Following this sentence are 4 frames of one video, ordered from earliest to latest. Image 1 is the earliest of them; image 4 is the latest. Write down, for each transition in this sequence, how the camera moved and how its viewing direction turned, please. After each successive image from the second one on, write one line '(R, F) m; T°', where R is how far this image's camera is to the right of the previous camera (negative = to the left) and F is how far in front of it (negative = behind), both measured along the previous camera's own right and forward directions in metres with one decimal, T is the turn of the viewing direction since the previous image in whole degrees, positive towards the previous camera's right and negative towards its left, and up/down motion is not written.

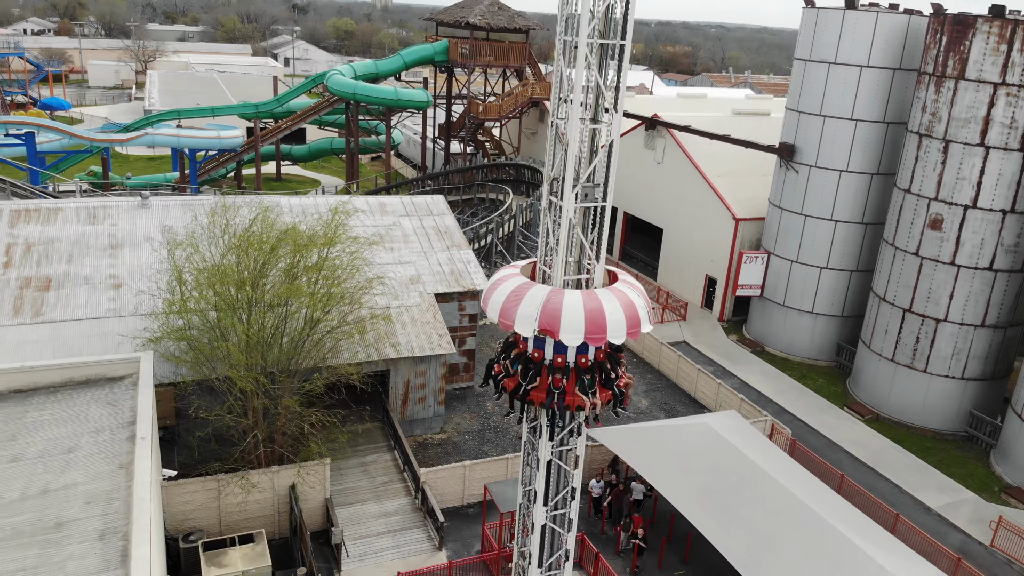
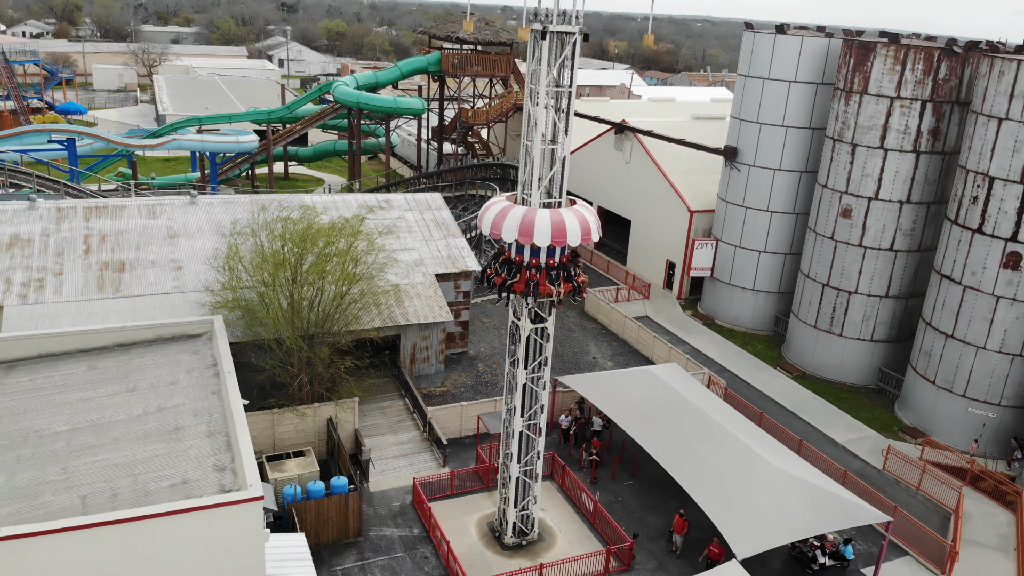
(+0.1, -4.0) m; +1°
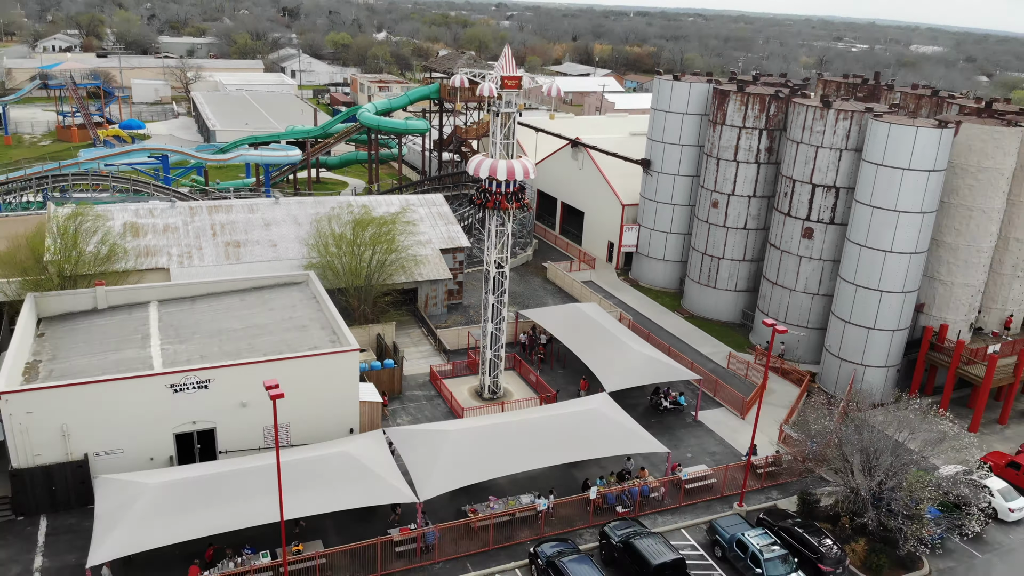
(+0.7, -11.4) m; 0°
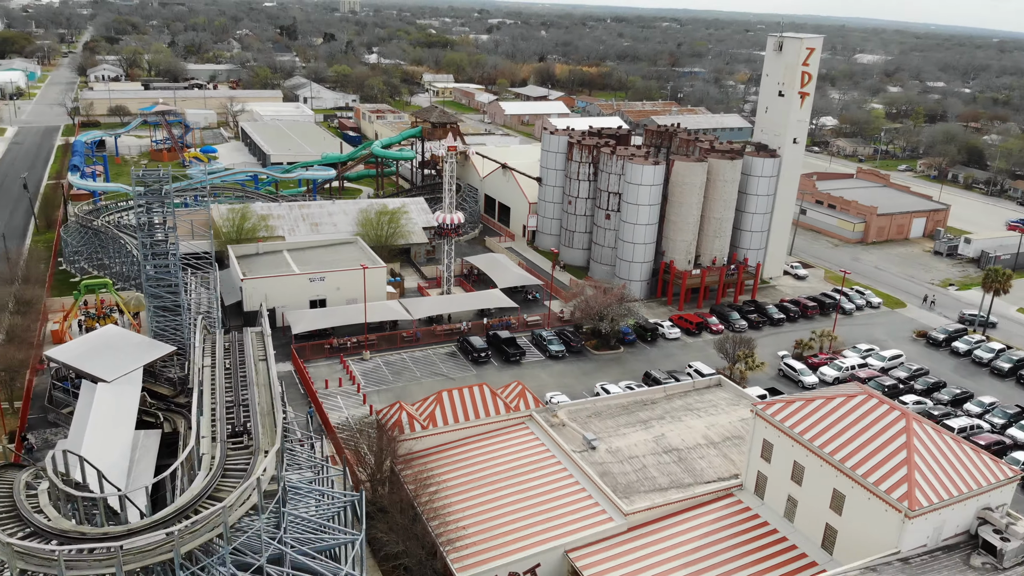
(+2.7, -30.6) m; +1°
